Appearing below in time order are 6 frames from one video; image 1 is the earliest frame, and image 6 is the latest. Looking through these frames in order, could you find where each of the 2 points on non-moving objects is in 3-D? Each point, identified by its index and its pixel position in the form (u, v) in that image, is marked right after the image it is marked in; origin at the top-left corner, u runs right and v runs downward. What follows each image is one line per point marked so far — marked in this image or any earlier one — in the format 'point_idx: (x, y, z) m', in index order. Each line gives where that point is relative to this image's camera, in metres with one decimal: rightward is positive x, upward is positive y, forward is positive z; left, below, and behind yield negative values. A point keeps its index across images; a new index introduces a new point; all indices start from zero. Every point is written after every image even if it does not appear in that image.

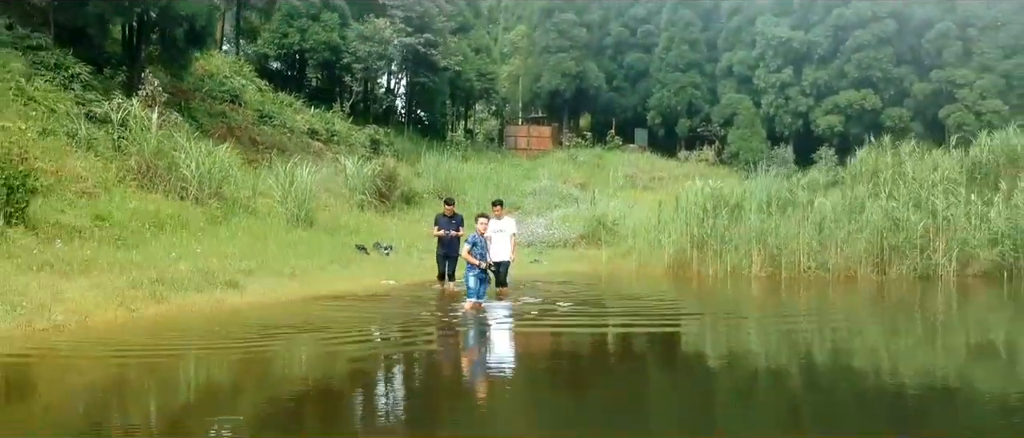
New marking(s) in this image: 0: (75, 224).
0: (-5.2, 0.0, +9.3) m
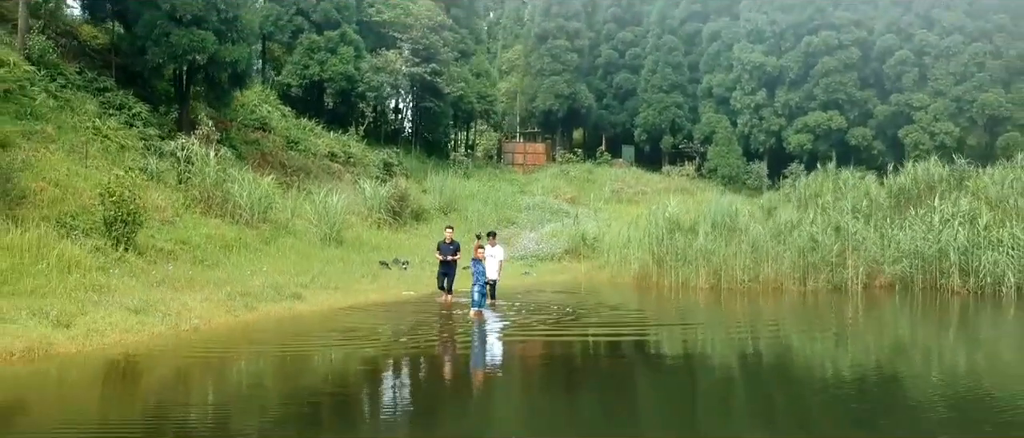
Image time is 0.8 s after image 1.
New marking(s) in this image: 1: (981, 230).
0: (-5.3, -0.4, +12.1) m
1: (+8.3, -0.2, +14.2) m
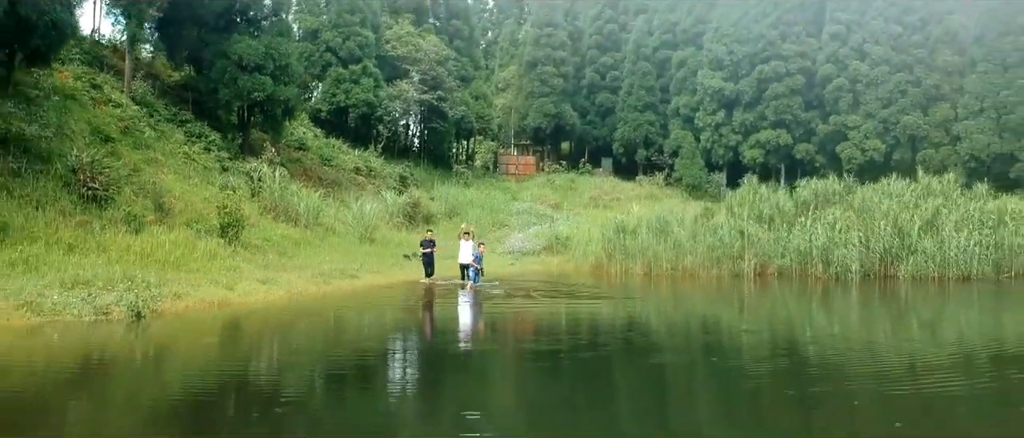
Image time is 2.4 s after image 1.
0: (-5.6, -0.5, +17.4) m
1: (+8.0, -0.3, +19.5) m
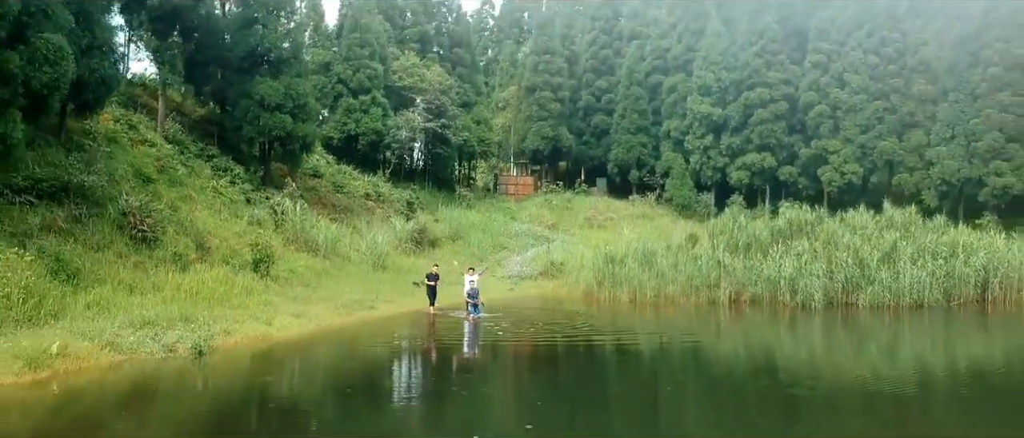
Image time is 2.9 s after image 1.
0: (-5.6, -1.4, +19.5) m
1: (+8.0, -1.2, +21.7) m
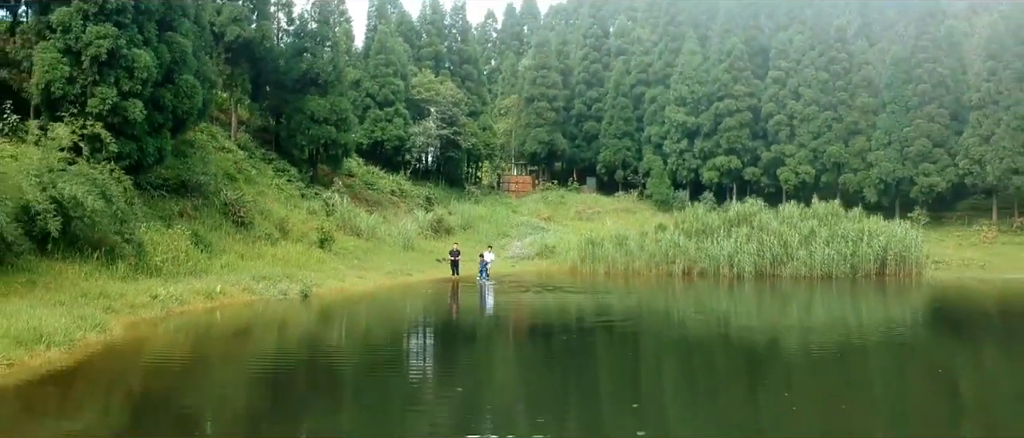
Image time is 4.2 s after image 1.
0: (-5.5, -1.0, +25.8) m
1: (+8.1, -0.9, +27.9) m
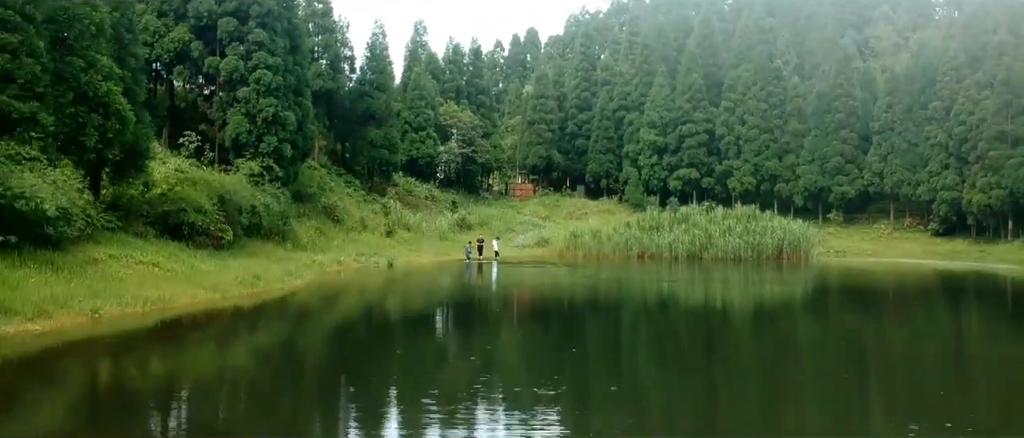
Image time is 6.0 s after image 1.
0: (-5.3, -1.0, +37.5) m
1: (+8.4, -0.9, +39.6) m
